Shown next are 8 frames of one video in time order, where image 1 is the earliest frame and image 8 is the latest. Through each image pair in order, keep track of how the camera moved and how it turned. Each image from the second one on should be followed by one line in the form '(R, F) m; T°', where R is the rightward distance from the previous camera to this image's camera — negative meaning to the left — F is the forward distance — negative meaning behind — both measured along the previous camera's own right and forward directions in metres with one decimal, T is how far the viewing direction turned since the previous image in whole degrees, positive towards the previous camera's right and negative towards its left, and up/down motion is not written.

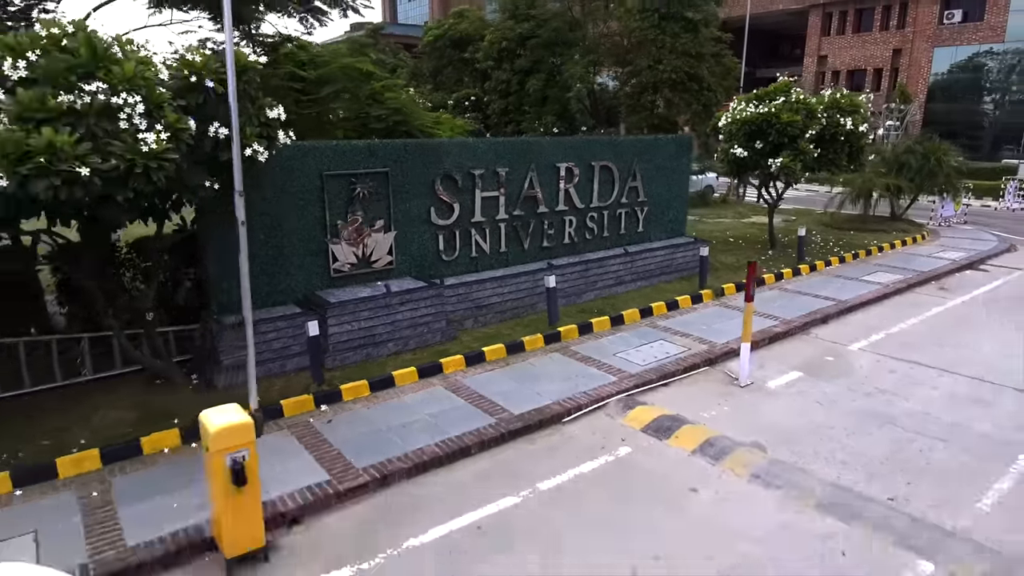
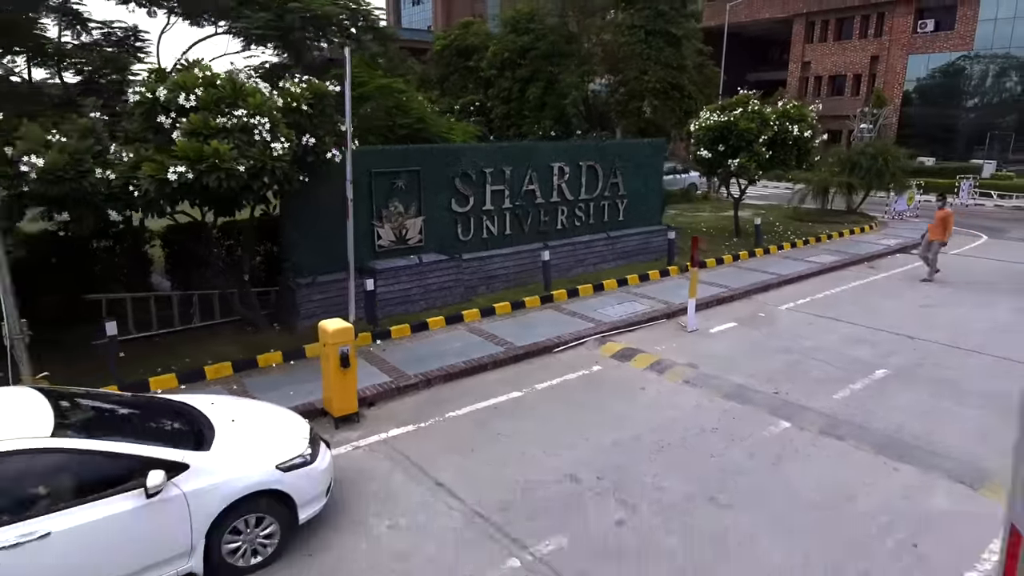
(0.0, -1.6) m; 0°
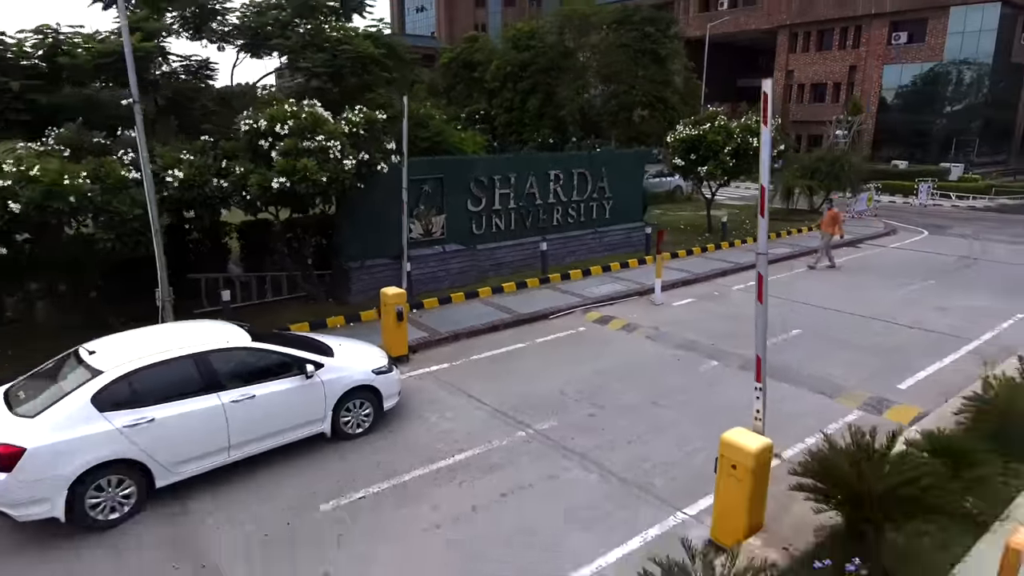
(-0.1, -1.8) m; 0°
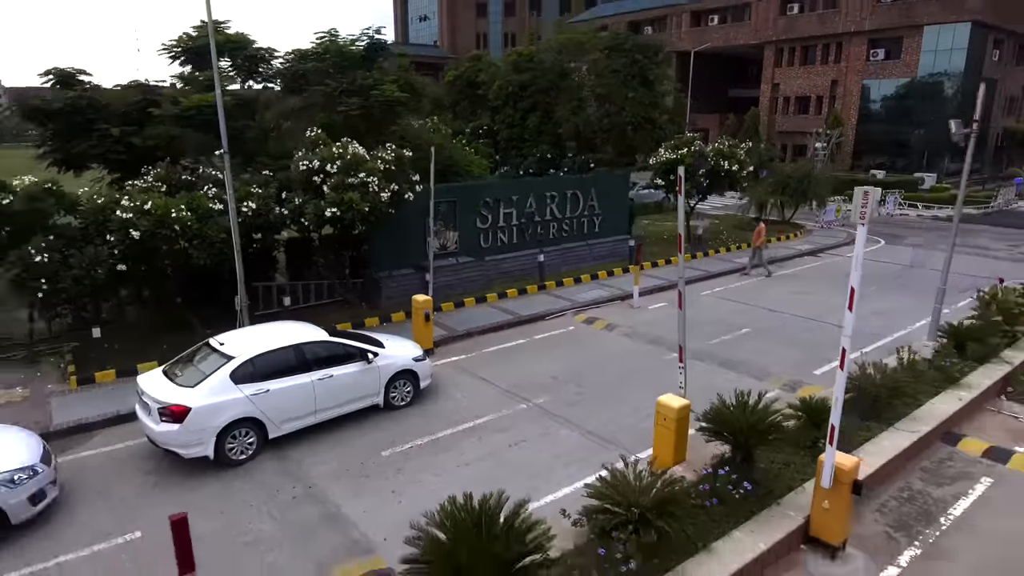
(0.0, -1.7) m; 0°
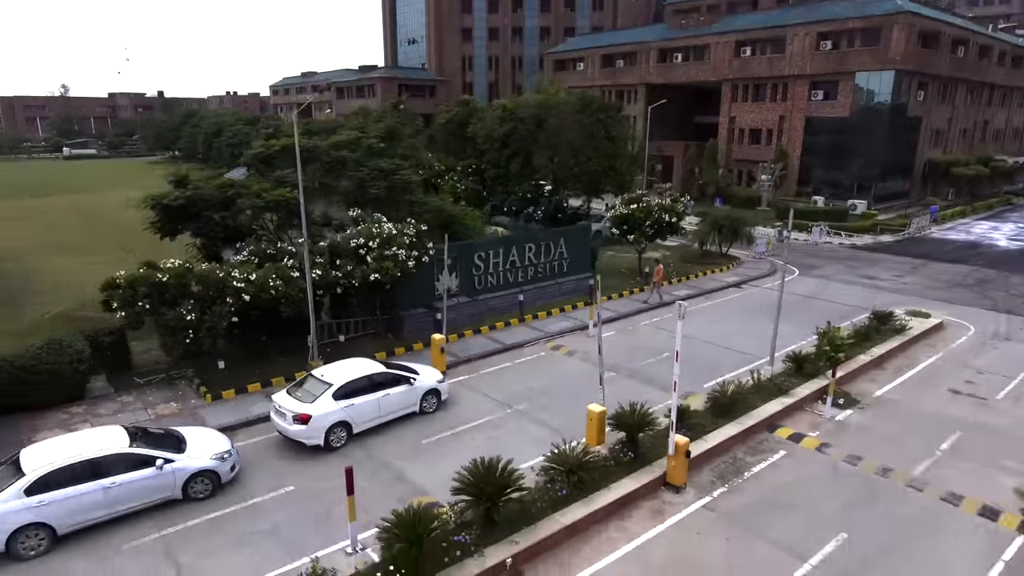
(-0.1, -3.6) m; +1°
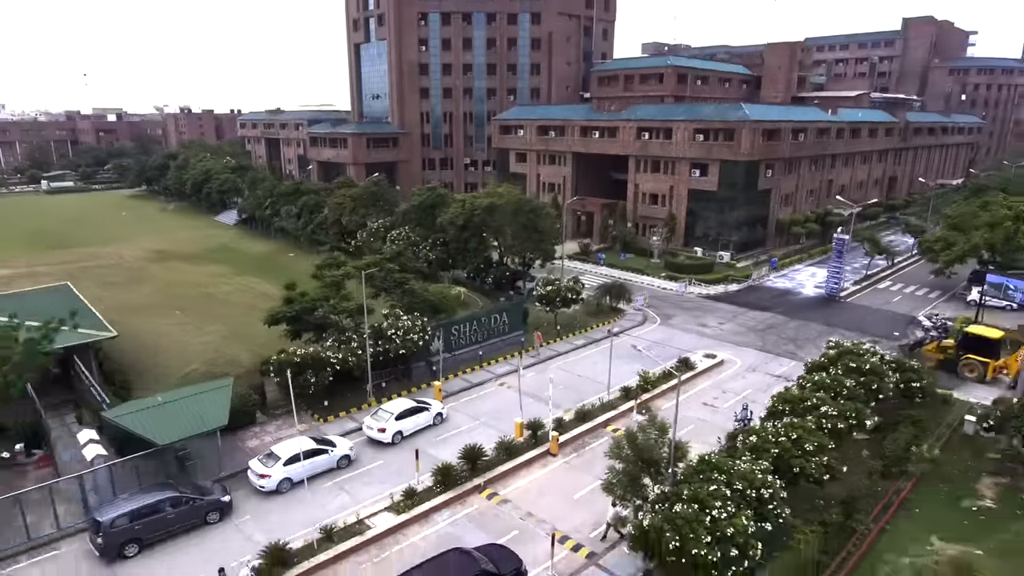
(-0.4, -10.0) m; +4°
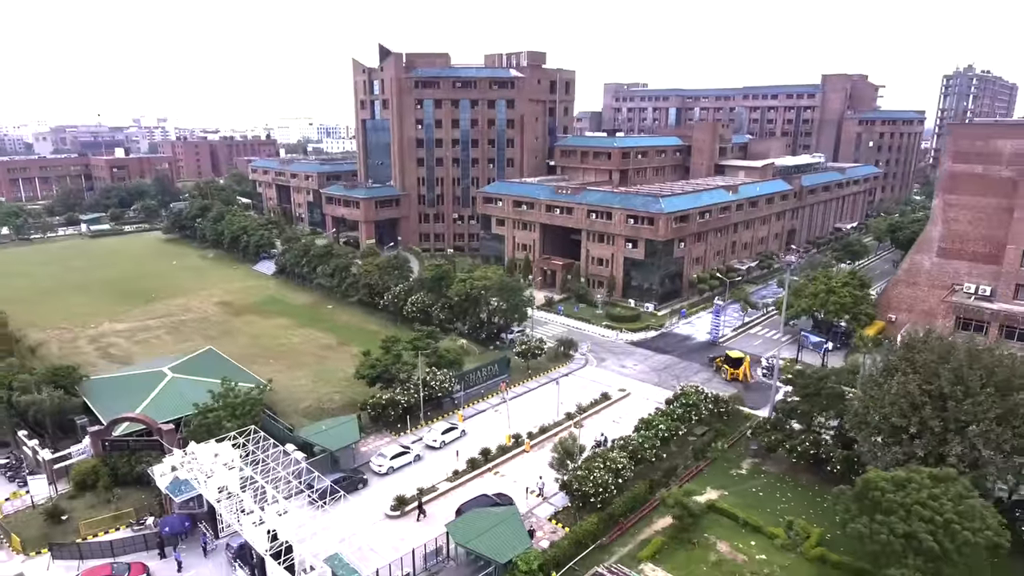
(-0.9, -15.8) m; +2°
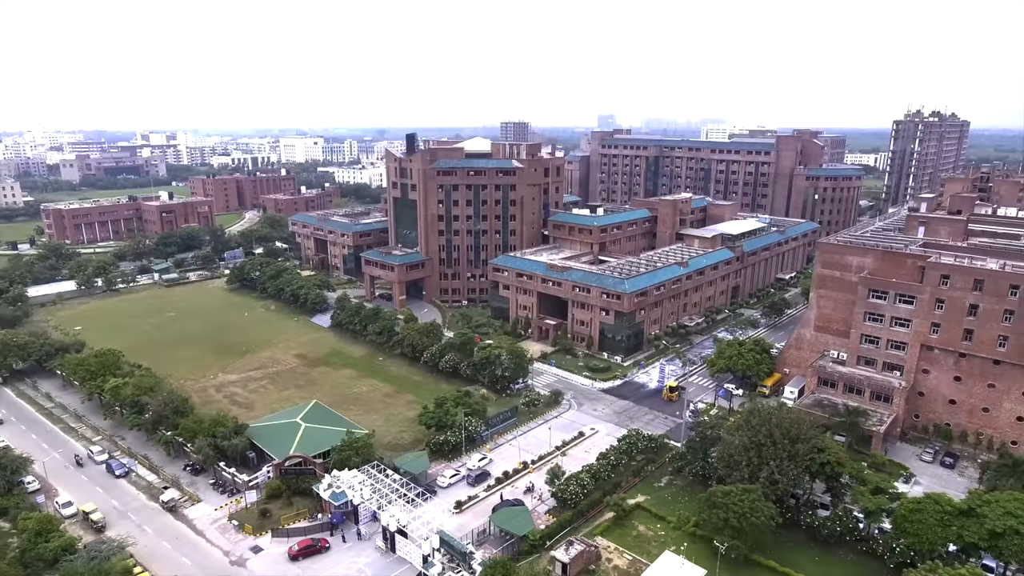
(-1.2, -21.1) m; 0°
